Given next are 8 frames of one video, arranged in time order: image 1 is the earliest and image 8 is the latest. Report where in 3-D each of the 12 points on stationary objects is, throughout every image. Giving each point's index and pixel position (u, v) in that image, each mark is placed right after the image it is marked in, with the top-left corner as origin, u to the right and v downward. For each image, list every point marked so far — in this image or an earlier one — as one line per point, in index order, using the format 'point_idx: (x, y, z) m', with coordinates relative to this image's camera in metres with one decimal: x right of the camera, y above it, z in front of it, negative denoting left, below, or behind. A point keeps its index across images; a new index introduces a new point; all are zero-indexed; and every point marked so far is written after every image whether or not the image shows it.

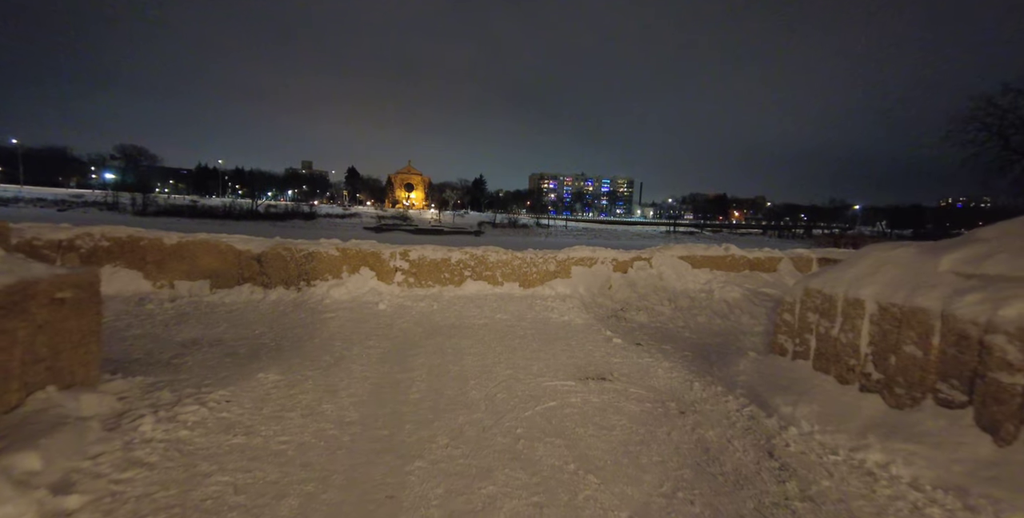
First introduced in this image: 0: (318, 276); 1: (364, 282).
0: (-4.0, -0.4, +8.2) m
1: (-3.1, -0.5, +8.4) m
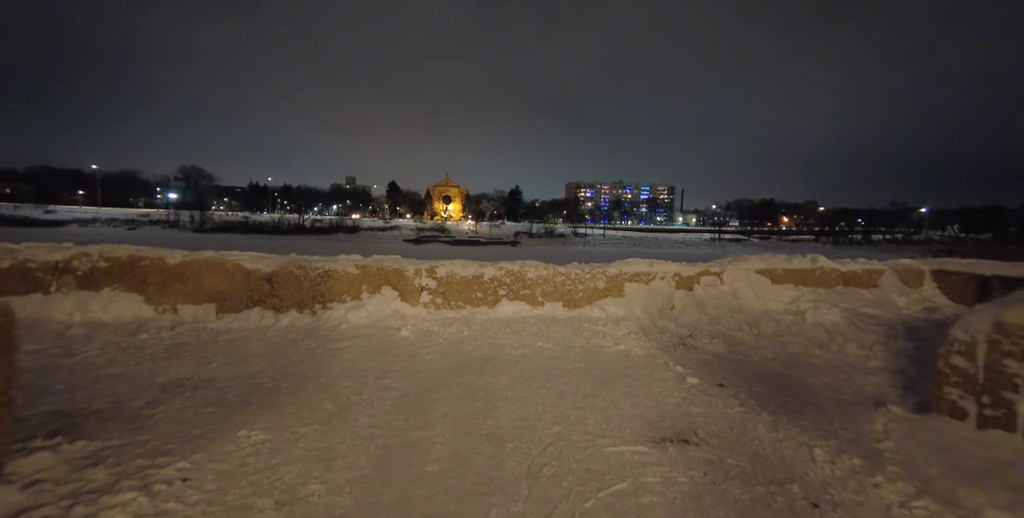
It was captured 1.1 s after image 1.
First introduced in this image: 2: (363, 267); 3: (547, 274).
0: (-3.2, -0.7, +7.3) m
1: (-2.3, -0.8, +7.4) m
2: (-2.8, -0.1, +7.6) m
3: (+0.7, -0.3, +8.0) m
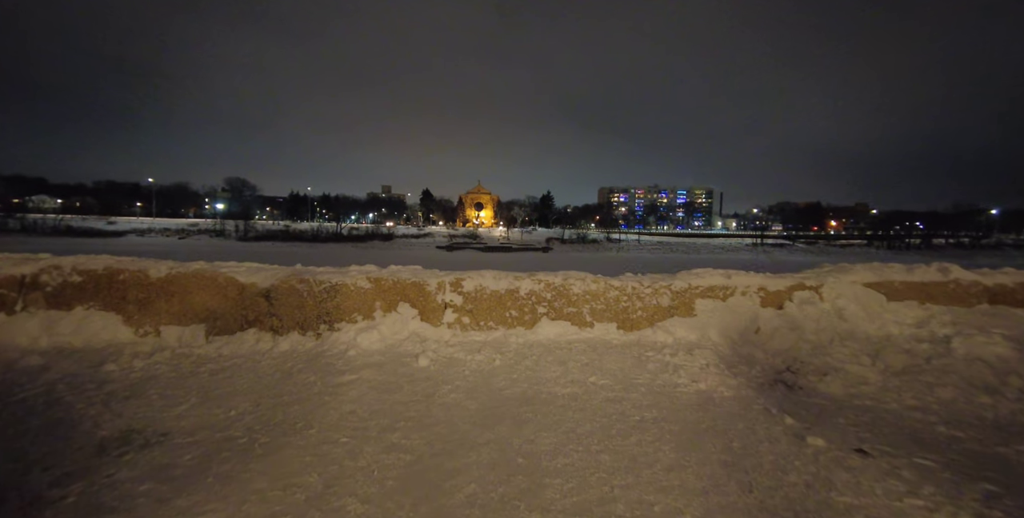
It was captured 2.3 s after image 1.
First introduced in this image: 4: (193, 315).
0: (-2.6, -0.9, +6.1) m
1: (-1.7, -1.0, +6.2) m
2: (-2.1, -0.3, +6.4) m
3: (+1.4, -0.5, +6.5) m
4: (-4.5, -0.8, +5.7) m
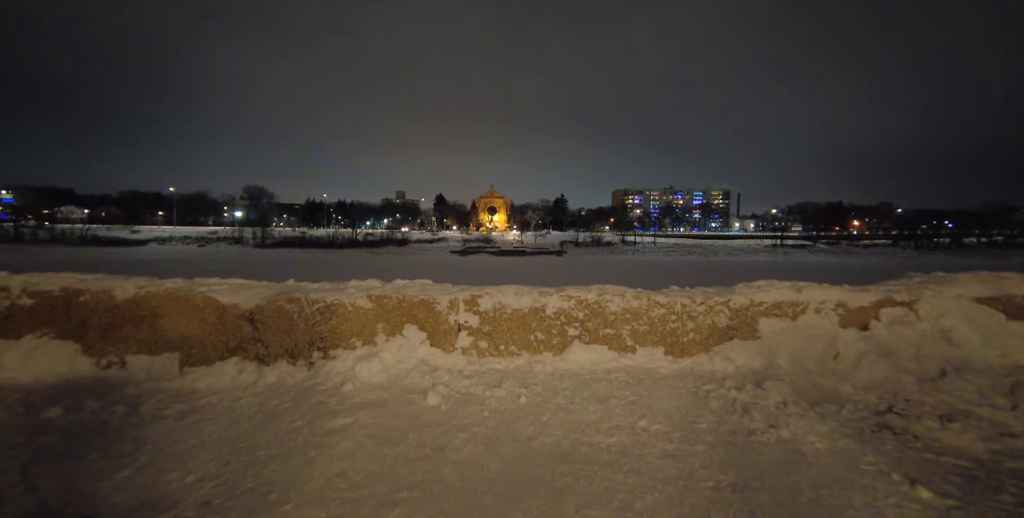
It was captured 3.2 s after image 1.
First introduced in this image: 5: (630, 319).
0: (-2.2, -1.1, +5.2) m
1: (-1.3, -1.2, +5.3) m
2: (-1.8, -0.5, +5.5) m
3: (+1.7, -0.6, +5.5) m
4: (-4.2, -1.0, +4.8) m
5: (+1.6, -0.8, +5.4) m
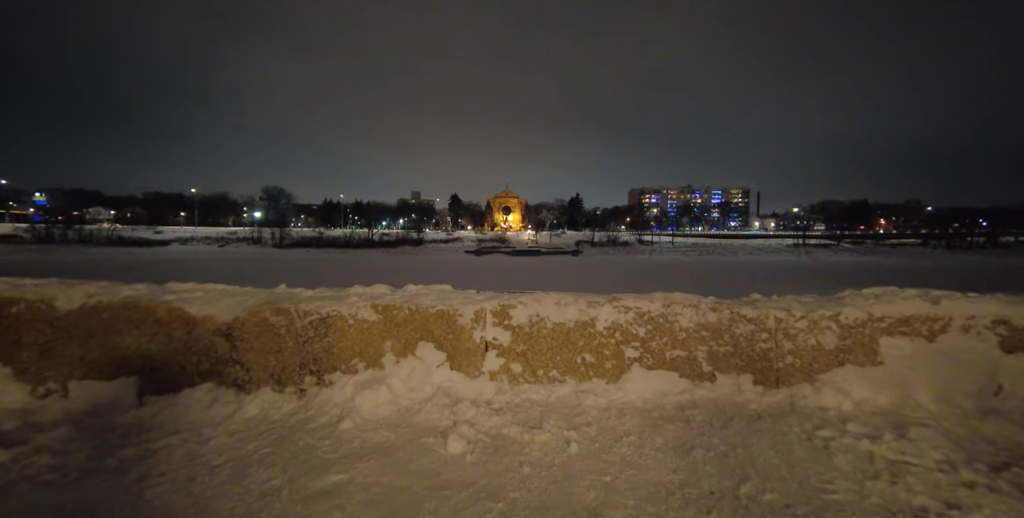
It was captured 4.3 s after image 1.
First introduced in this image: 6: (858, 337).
0: (-1.8, -1.1, +4.1) m
1: (-0.9, -1.2, +4.2) m
2: (-1.4, -0.5, +4.4) m
3: (+2.1, -0.6, +4.3) m
4: (-3.8, -1.0, +3.8) m
5: (+2.0, -0.8, +4.2) m
6: (+3.4, -0.8, +4.0) m
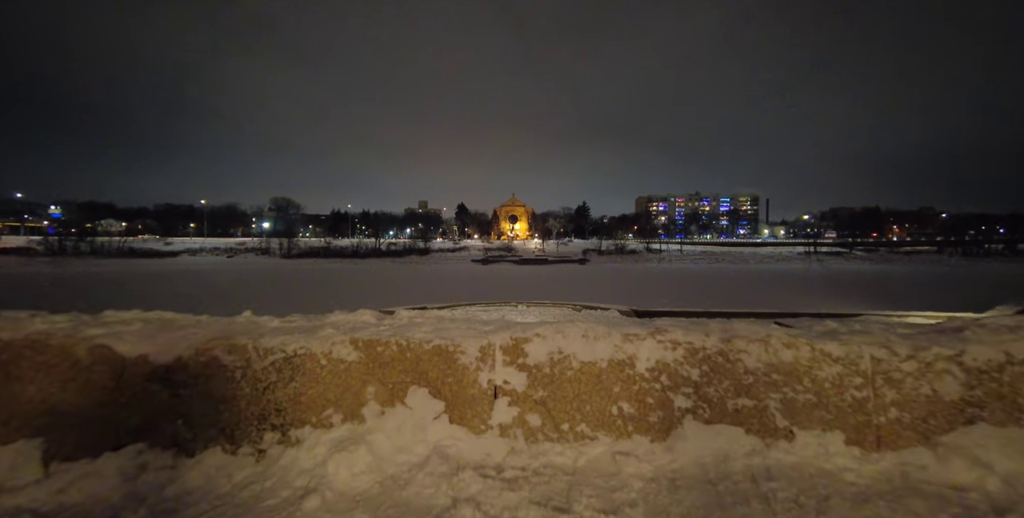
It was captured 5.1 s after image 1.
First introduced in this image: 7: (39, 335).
0: (-1.7, -1.3, +3.2) m
1: (-0.8, -1.4, +3.2) m
2: (-1.2, -0.7, +3.5) m
3: (+2.3, -0.8, +3.3) m
4: (-3.6, -1.2, +3.0) m
5: (+2.2, -1.0, +3.3) m
6: (+3.6, -0.9, +3.0) m
7: (-3.8, -0.6, +3.2) m
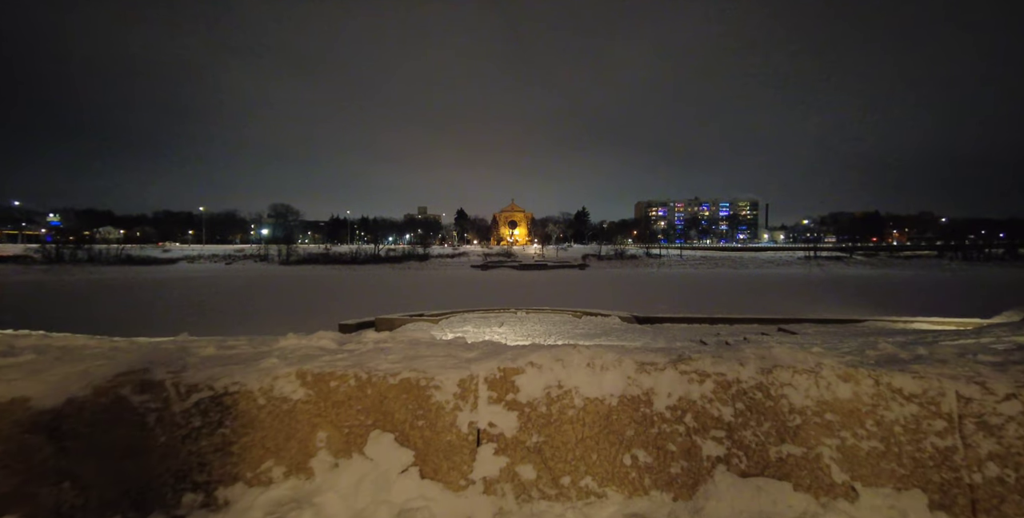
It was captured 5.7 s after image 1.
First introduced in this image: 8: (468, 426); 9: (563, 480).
0: (-1.7, -1.3, +2.6) m
1: (-0.9, -1.4, +2.5) m
2: (-1.3, -0.8, +2.8) m
3: (+2.2, -0.9, +2.6) m
4: (-3.7, -1.3, +2.3) m
5: (+2.1, -1.1, +2.6) m
6: (+3.5, -1.0, +2.4) m
7: (-3.9, -0.7, +2.6) m
8: (-0.3, -1.1, +2.8) m
9: (+0.4, -1.4, +2.6) m
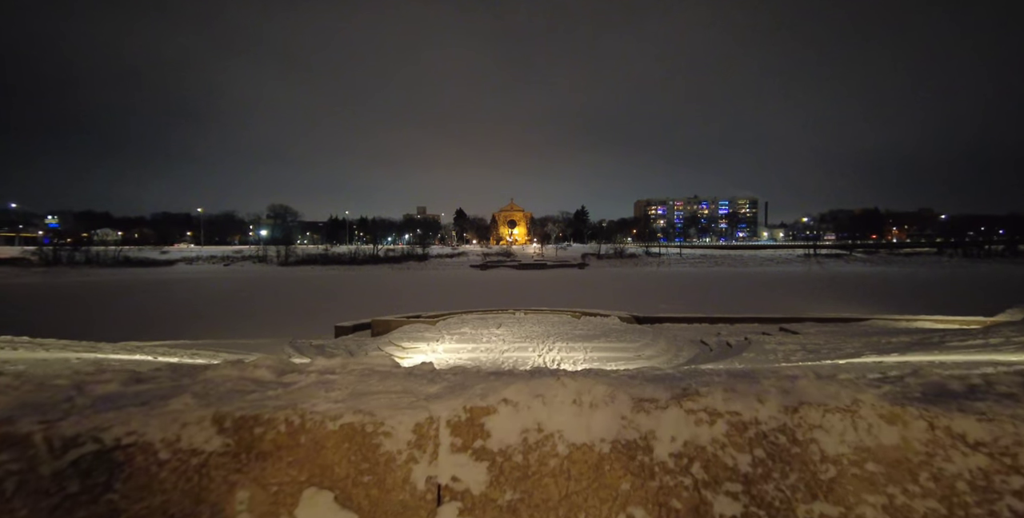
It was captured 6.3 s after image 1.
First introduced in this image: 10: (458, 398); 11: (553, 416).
0: (-1.9, -1.4, +2.0) m
1: (-1.0, -1.5, +2.0) m
2: (-1.5, -0.9, +2.3) m
3: (+2.0, -0.9, +2.1) m
4: (-3.9, -1.4, +1.8) m
5: (+1.9, -1.1, +2.1) m
6: (+3.3, -1.1, +1.8) m
7: (-4.0, -0.8, +2.0) m
8: (-0.5, -1.2, +2.2) m
9: (+0.2, -1.5, +2.1) m
10: (-0.3, -0.8, +2.5) m
11: (+0.3, -0.9, +2.4) m
